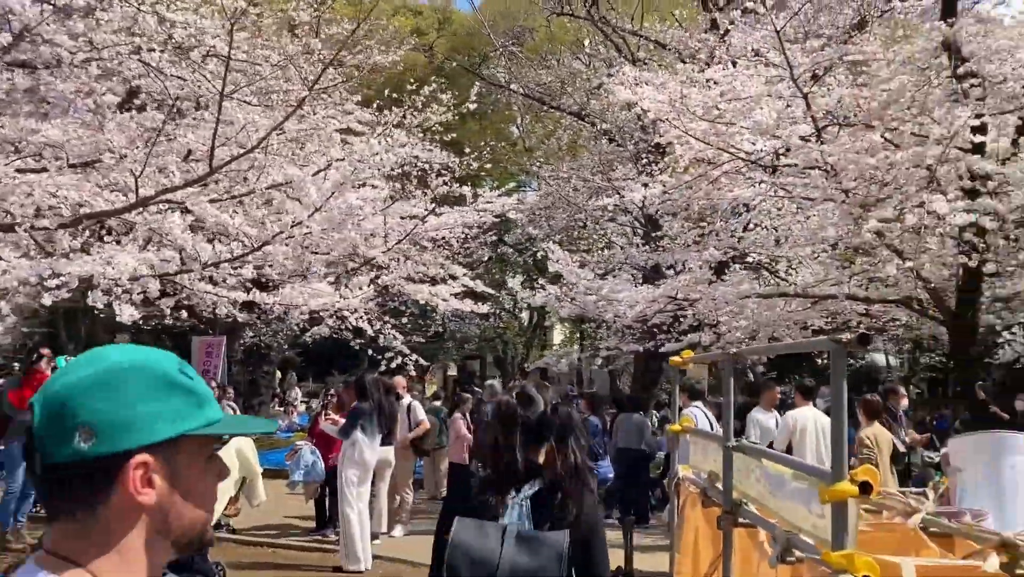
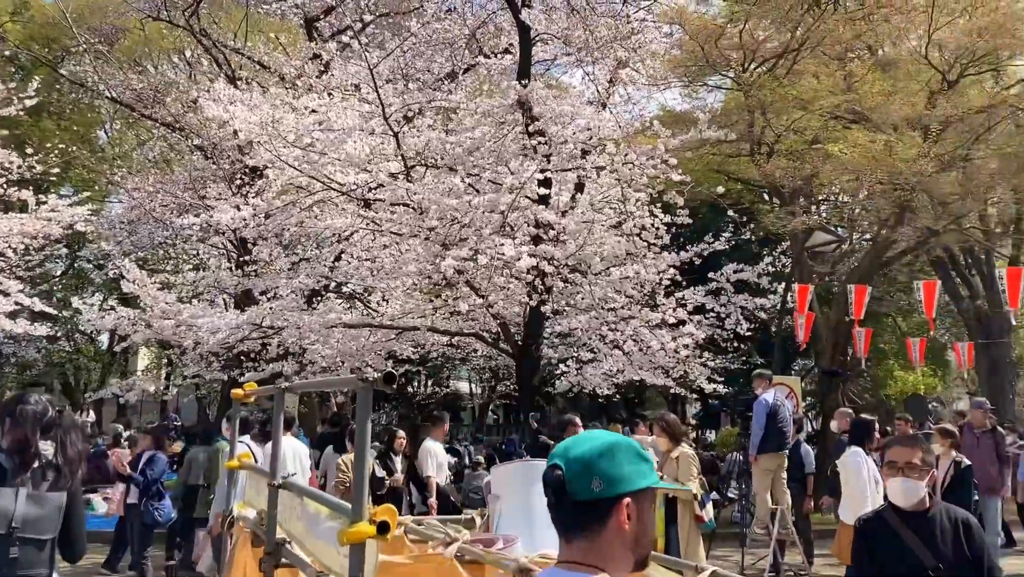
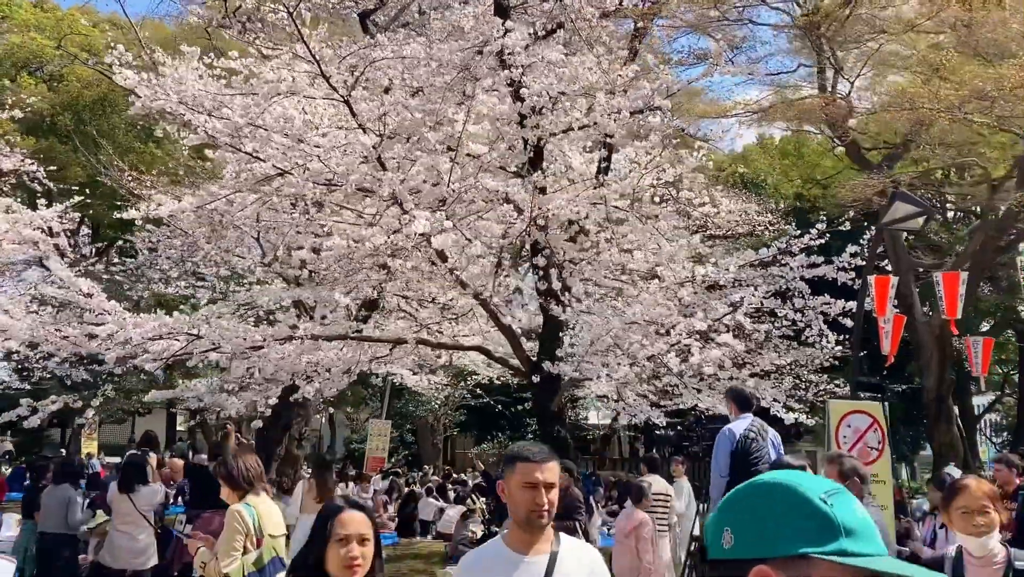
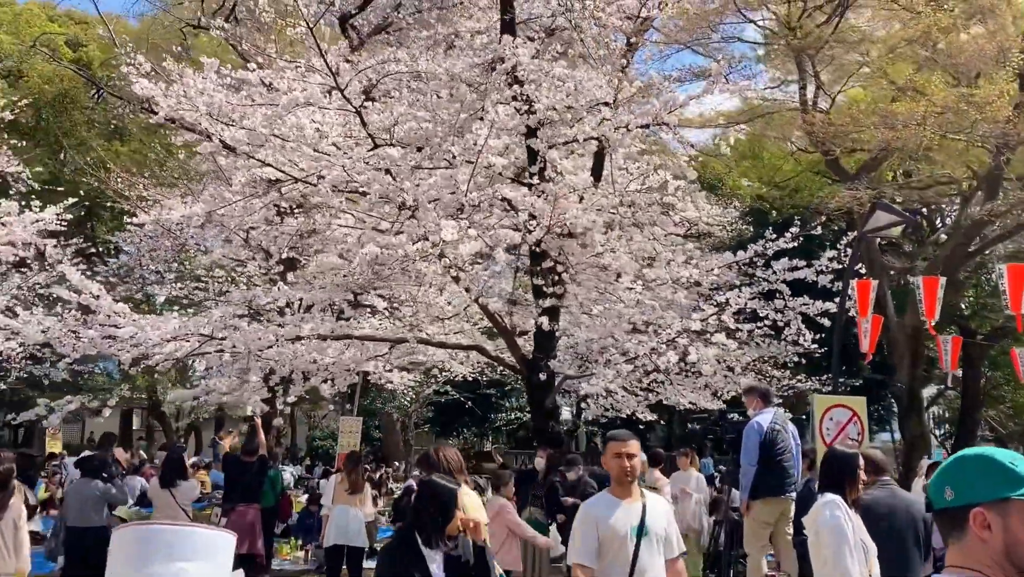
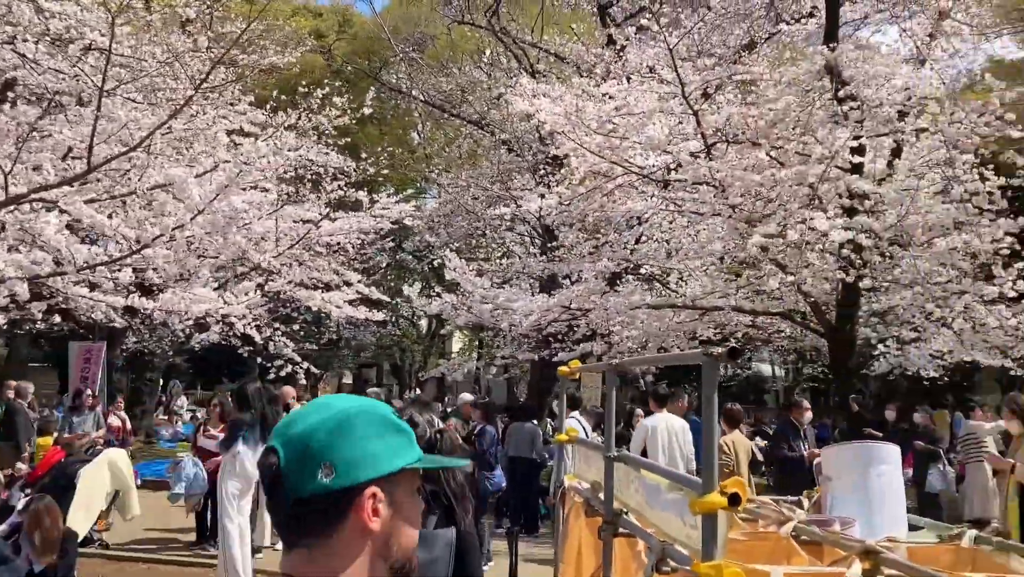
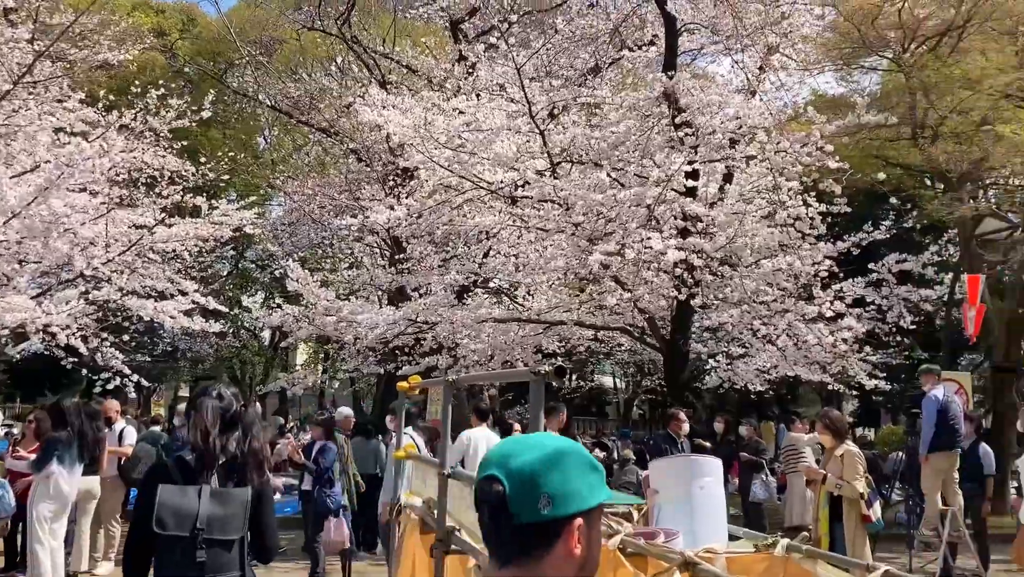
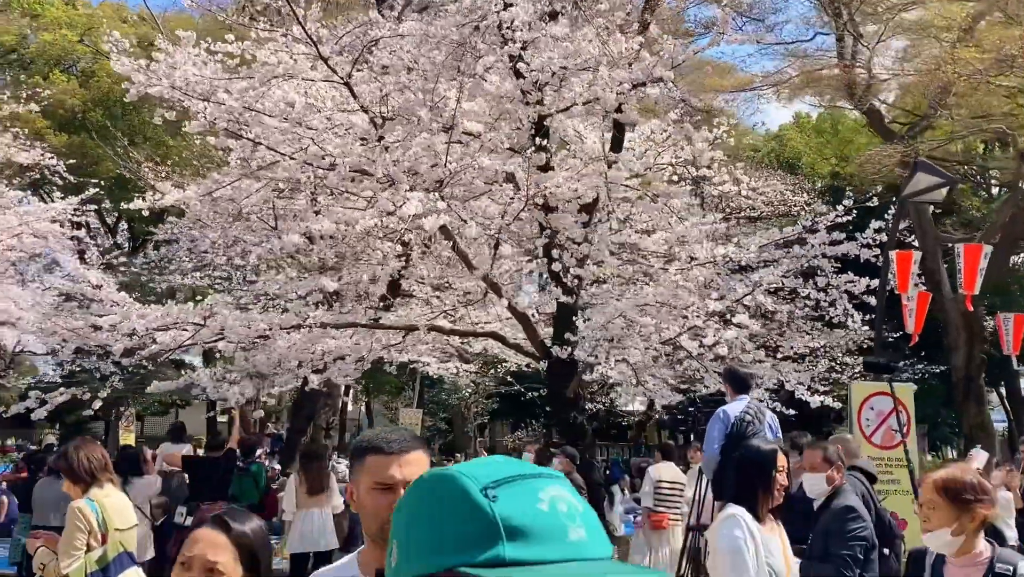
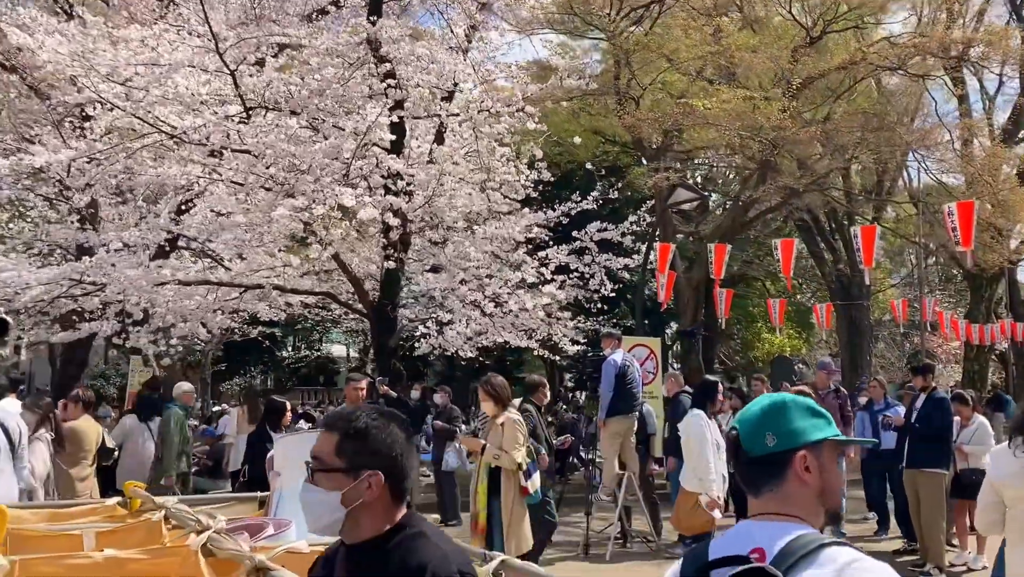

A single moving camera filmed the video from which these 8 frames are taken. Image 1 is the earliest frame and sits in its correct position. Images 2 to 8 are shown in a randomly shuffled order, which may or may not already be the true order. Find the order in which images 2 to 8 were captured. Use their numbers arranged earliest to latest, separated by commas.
5, 6, 2, 8, 4, 3, 7
